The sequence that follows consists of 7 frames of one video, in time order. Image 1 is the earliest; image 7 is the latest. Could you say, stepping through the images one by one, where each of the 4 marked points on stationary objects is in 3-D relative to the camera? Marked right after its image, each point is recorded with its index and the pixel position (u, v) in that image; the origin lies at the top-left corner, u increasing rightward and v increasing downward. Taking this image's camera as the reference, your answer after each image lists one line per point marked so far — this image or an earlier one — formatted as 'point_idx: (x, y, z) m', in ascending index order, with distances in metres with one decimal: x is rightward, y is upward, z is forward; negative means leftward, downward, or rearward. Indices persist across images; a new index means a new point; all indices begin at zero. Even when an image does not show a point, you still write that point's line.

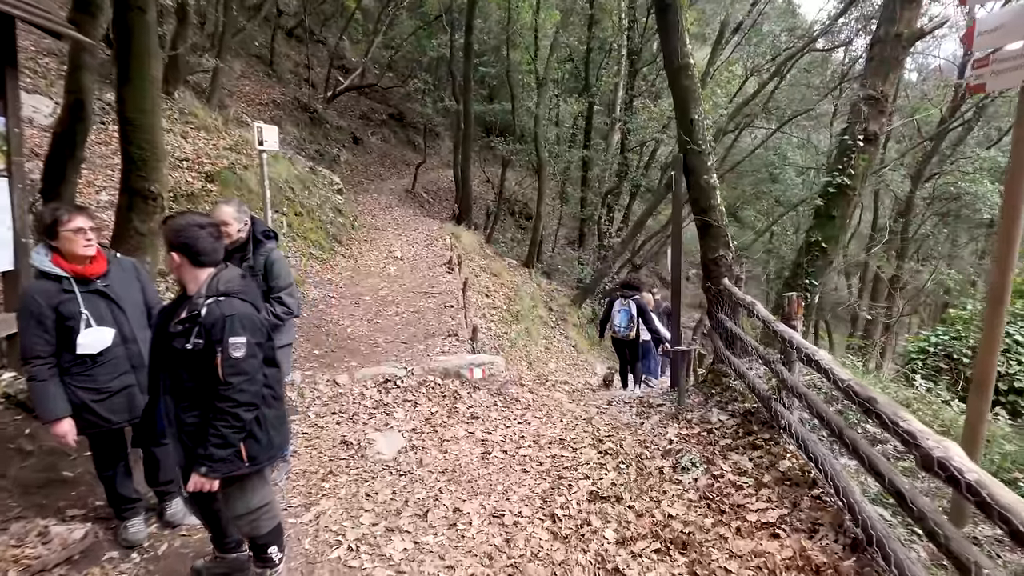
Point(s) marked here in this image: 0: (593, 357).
0: (+2.2, -1.9, +14.9) m
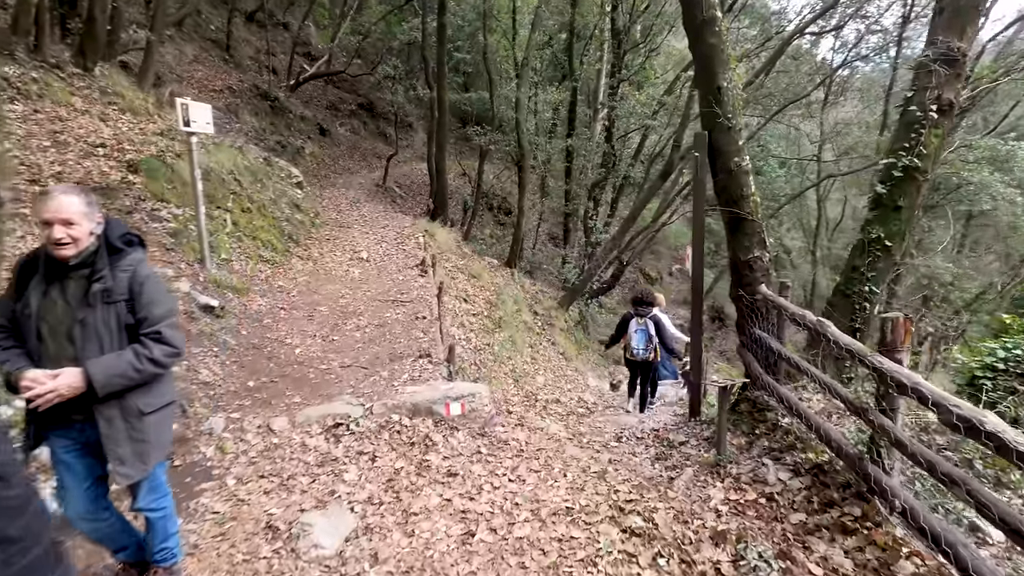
0: (+1.7, -1.9, +13.6) m
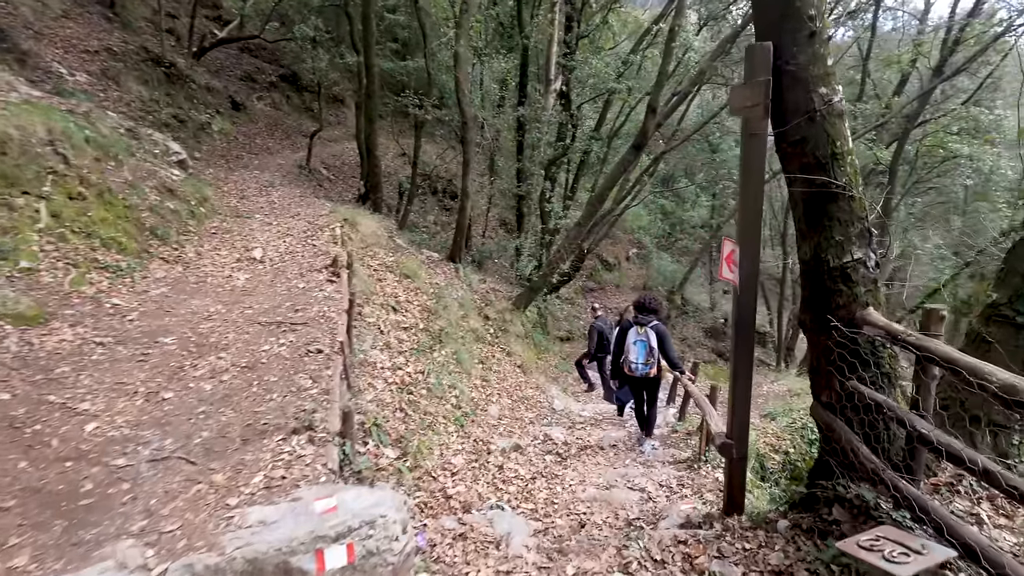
0: (+0.6, -1.9, +11.3) m
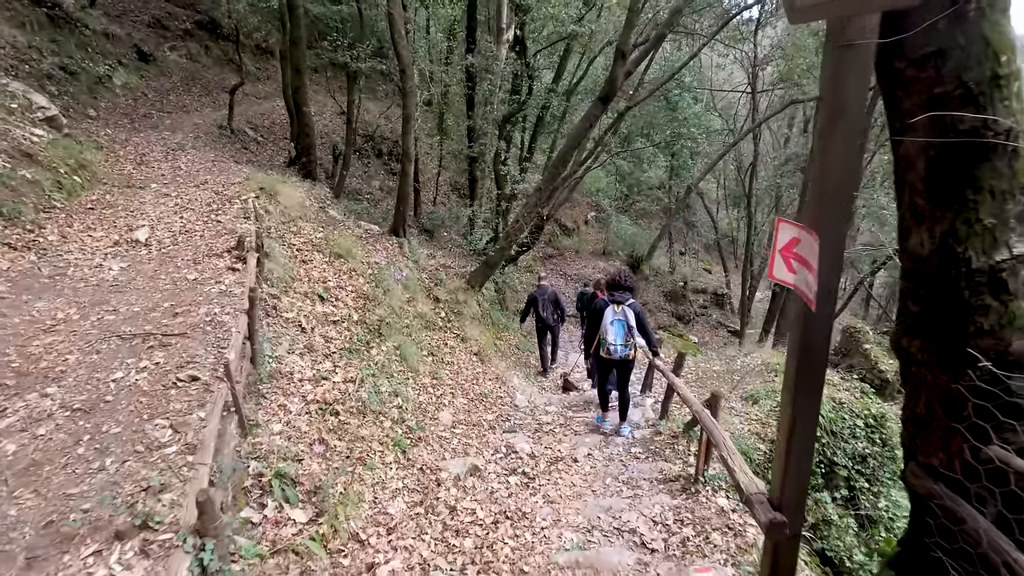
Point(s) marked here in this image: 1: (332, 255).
0: (-0.2, -1.4, +10.0) m
1: (-2.9, +0.5, +8.6) m
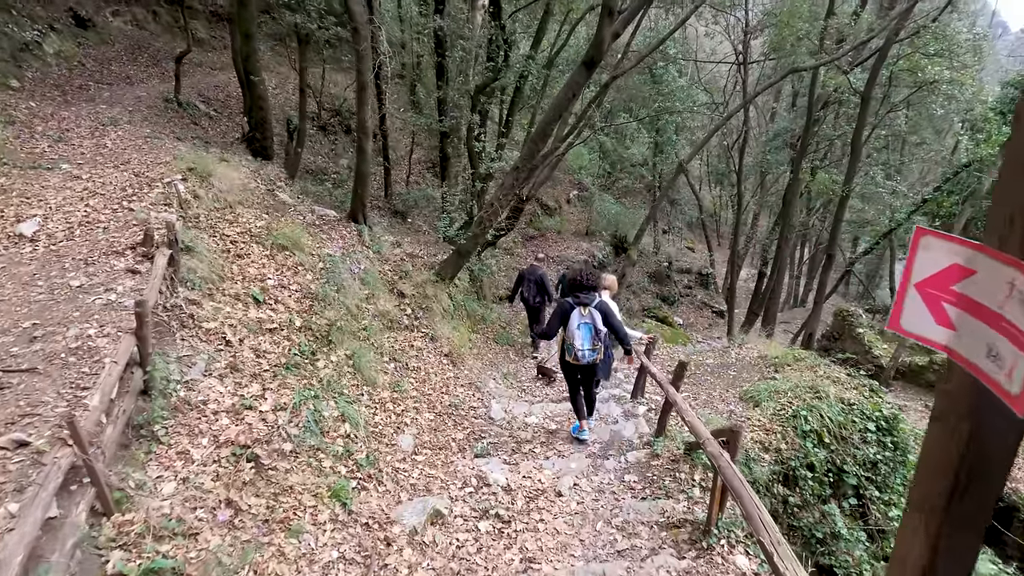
0: (-0.6, -1.3, +9.0) m
1: (-3.3, +0.6, +7.4) m
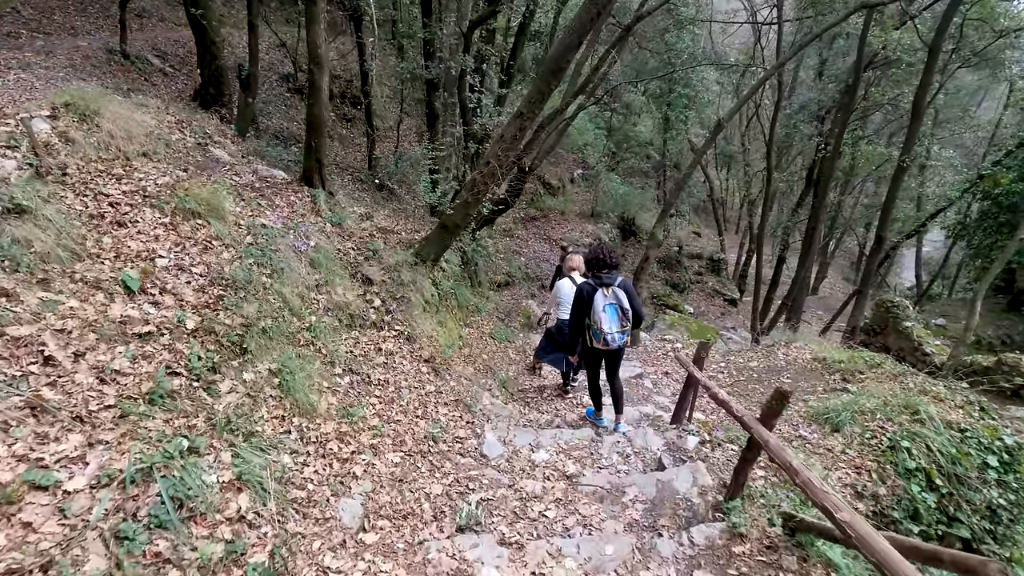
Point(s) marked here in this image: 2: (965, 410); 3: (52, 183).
0: (-0.6, -1.1, +6.9) m
1: (-3.3, +0.8, +5.3) m
2: (+5.9, -1.6, +7.0) m
3: (-4.0, +1.0, +4.7) m
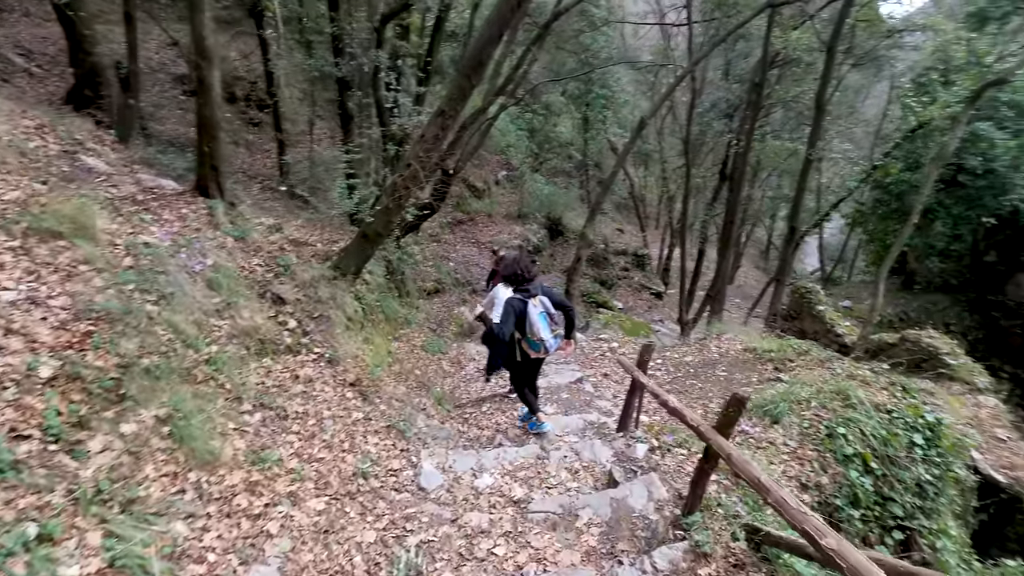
0: (-1.4, -1.3, +6.3) m
1: (-3.9, +0.5, +4.4) m
2: (+5.1, -1.4, +7.3) m
3: (-4.6, +0.6, +3.7) m
